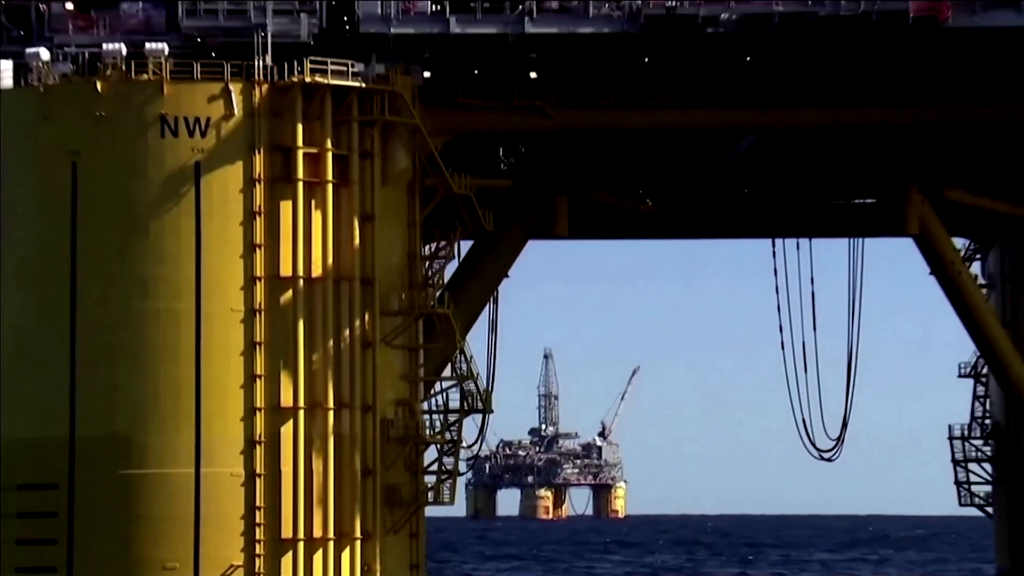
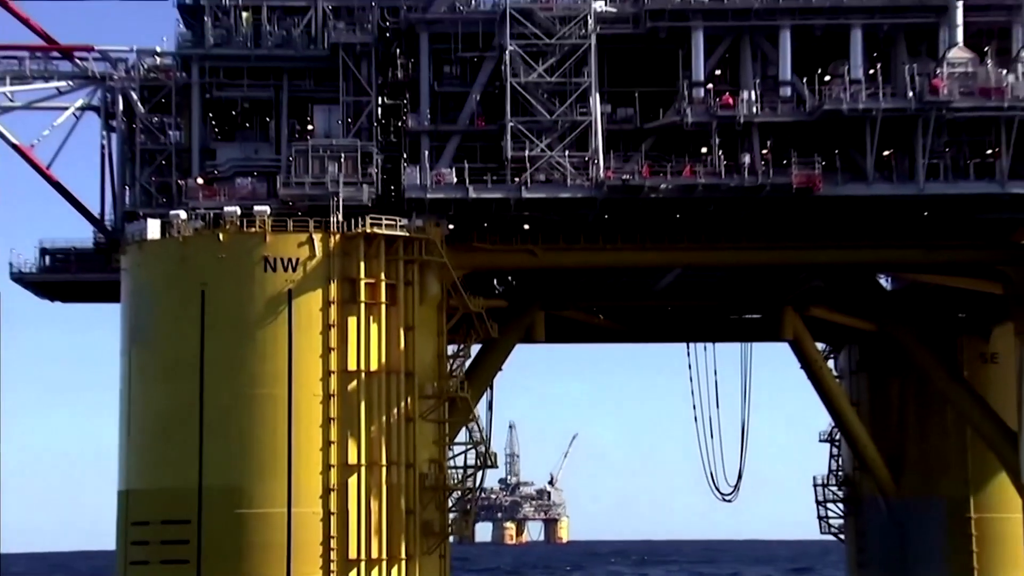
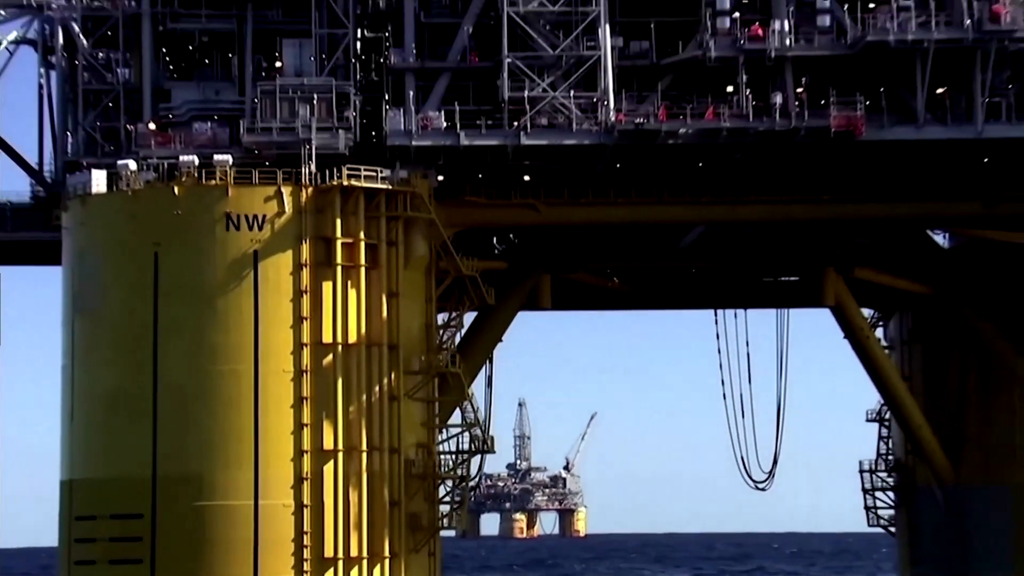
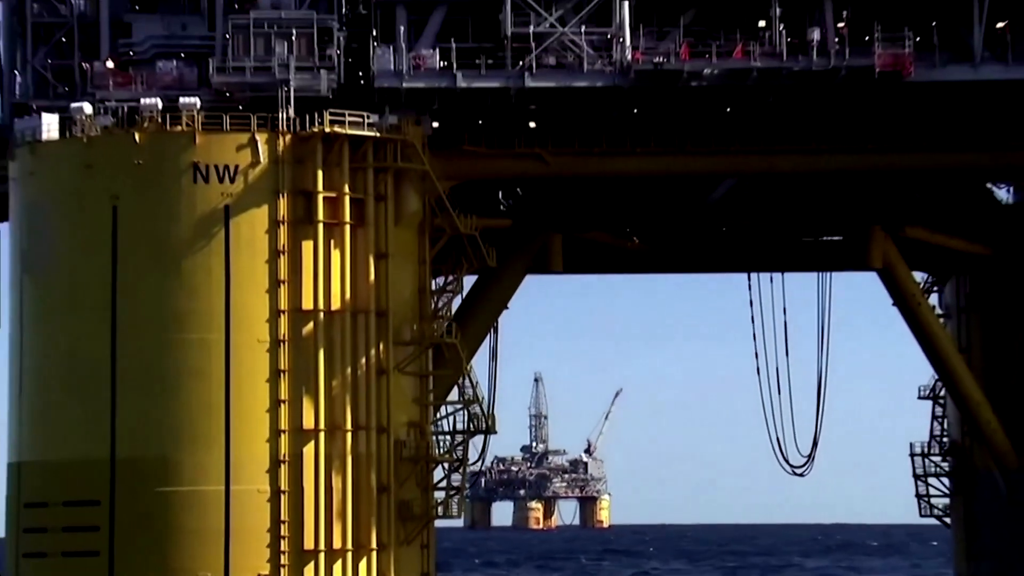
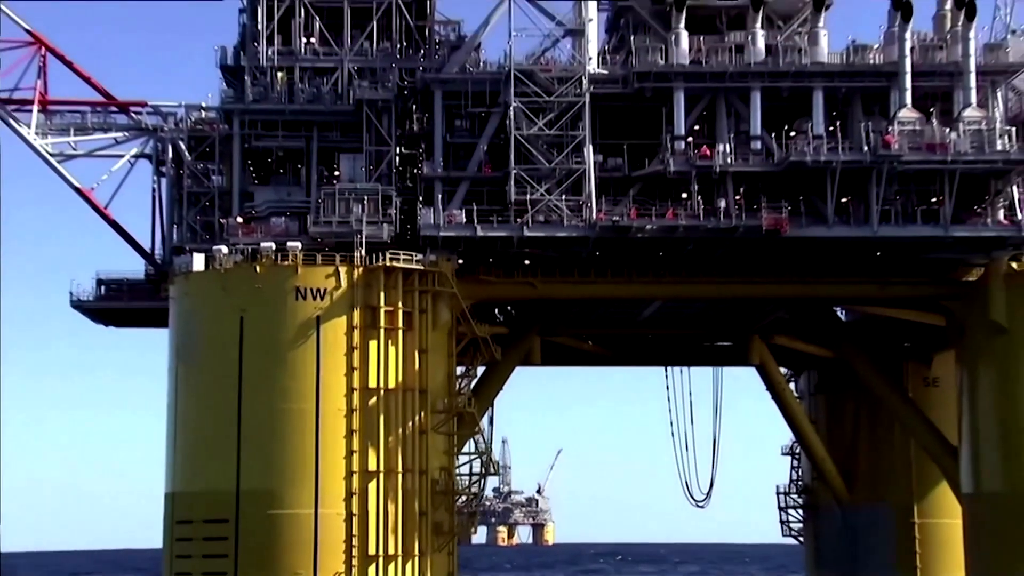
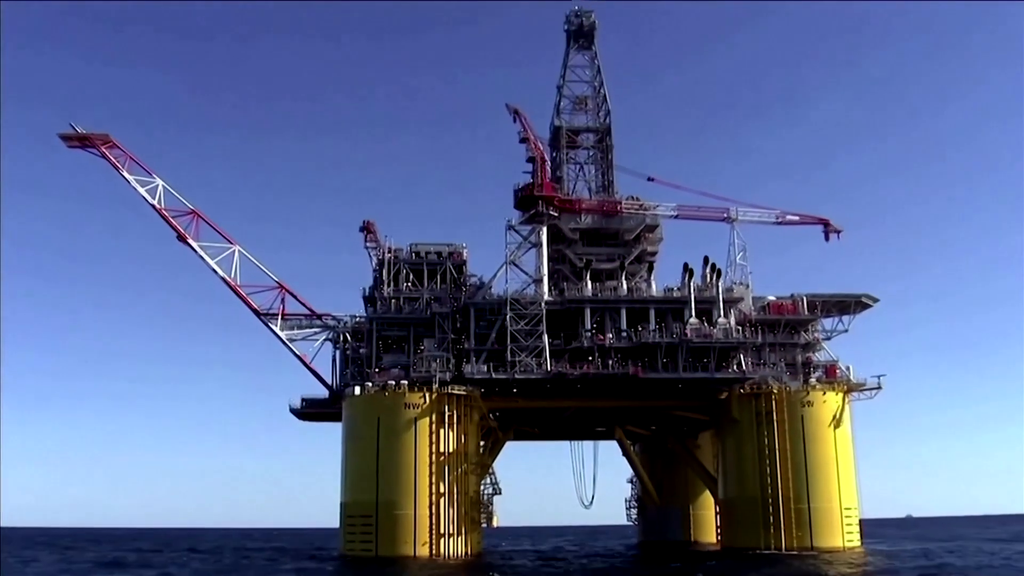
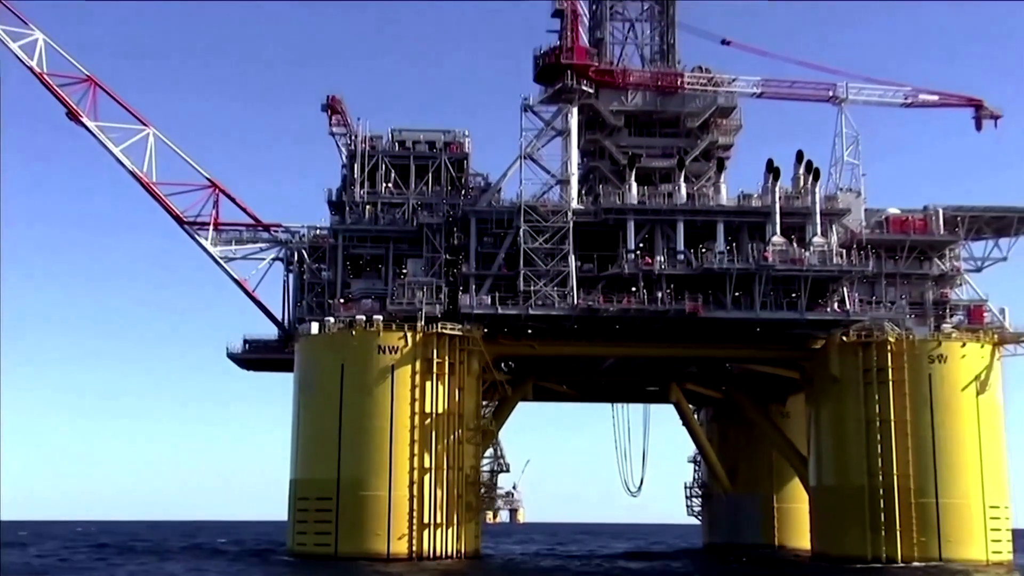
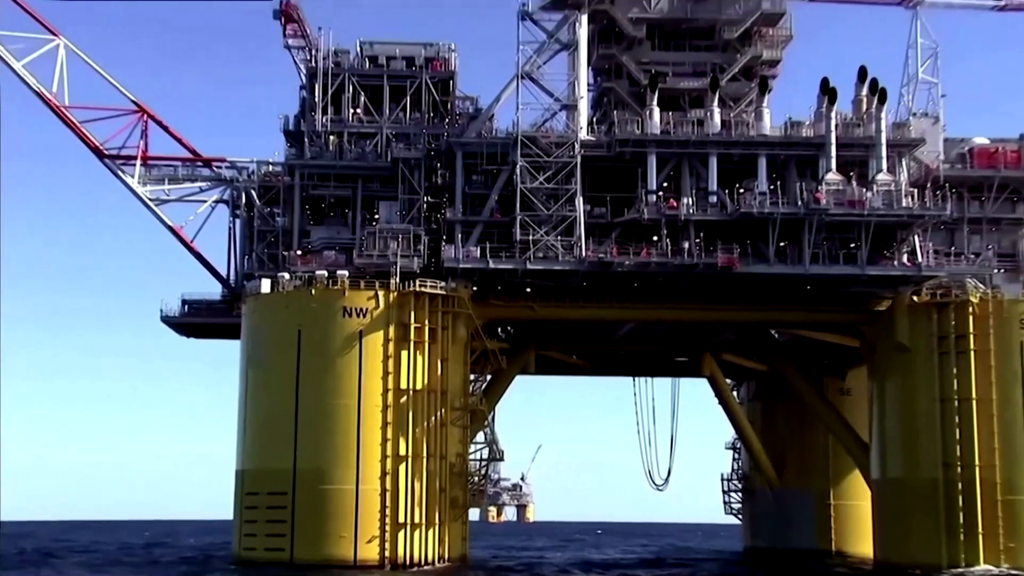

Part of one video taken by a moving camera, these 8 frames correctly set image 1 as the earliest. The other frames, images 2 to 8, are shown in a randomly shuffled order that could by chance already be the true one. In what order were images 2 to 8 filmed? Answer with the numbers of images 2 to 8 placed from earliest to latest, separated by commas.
4, 3, 2, 5, 8, 7, 6
